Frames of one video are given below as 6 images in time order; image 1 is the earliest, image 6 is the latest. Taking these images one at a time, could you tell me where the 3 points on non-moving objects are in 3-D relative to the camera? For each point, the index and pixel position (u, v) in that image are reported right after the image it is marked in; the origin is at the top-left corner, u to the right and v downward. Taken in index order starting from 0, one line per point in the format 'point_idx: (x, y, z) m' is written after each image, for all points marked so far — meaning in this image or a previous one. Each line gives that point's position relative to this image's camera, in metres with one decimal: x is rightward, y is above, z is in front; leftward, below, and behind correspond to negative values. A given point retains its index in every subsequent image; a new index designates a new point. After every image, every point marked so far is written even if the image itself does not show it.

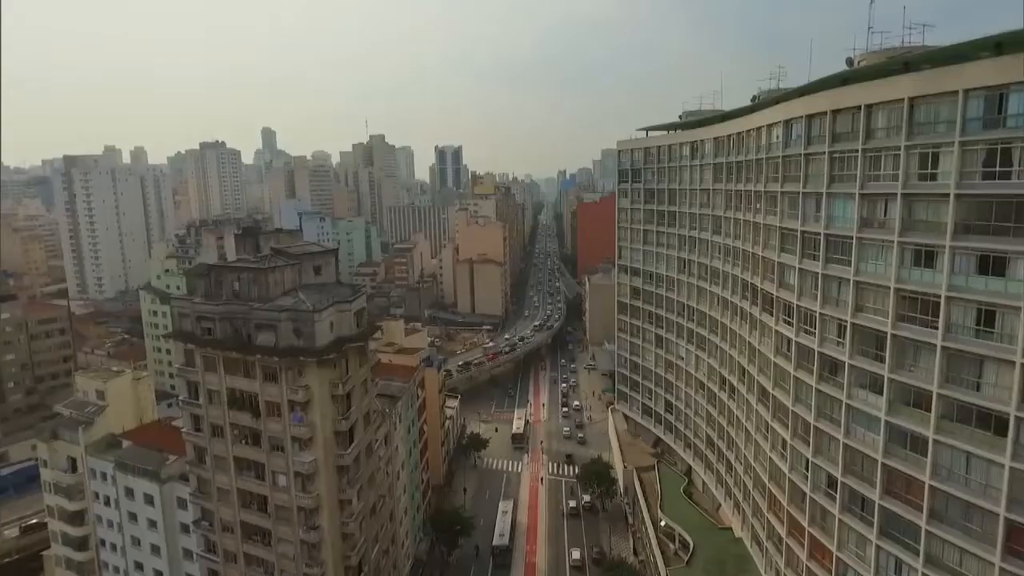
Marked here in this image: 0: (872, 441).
0: (+10.7, -4.5, +18.7) m
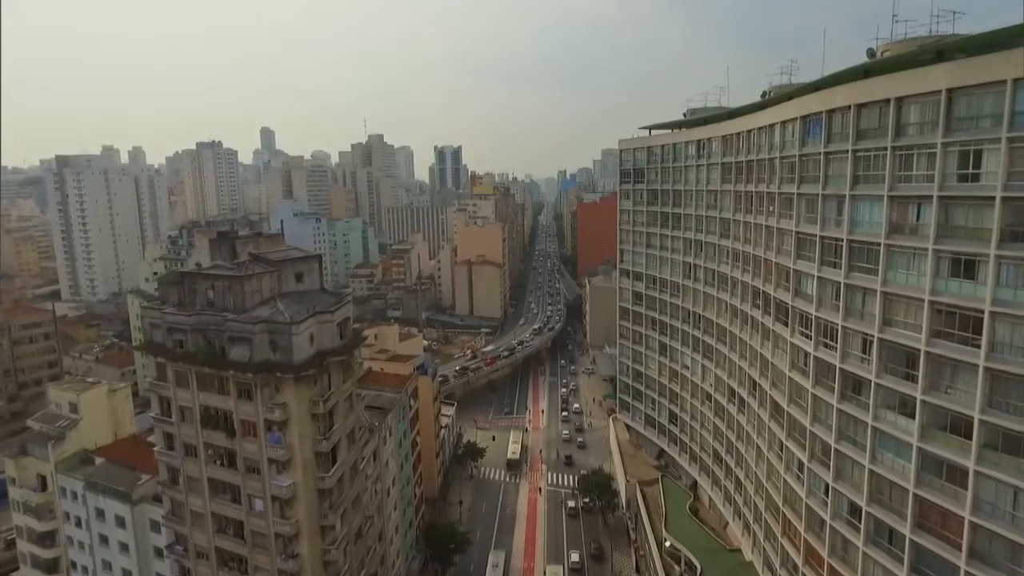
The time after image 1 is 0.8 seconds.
0: (+10.5, -4.9, +17.0) m
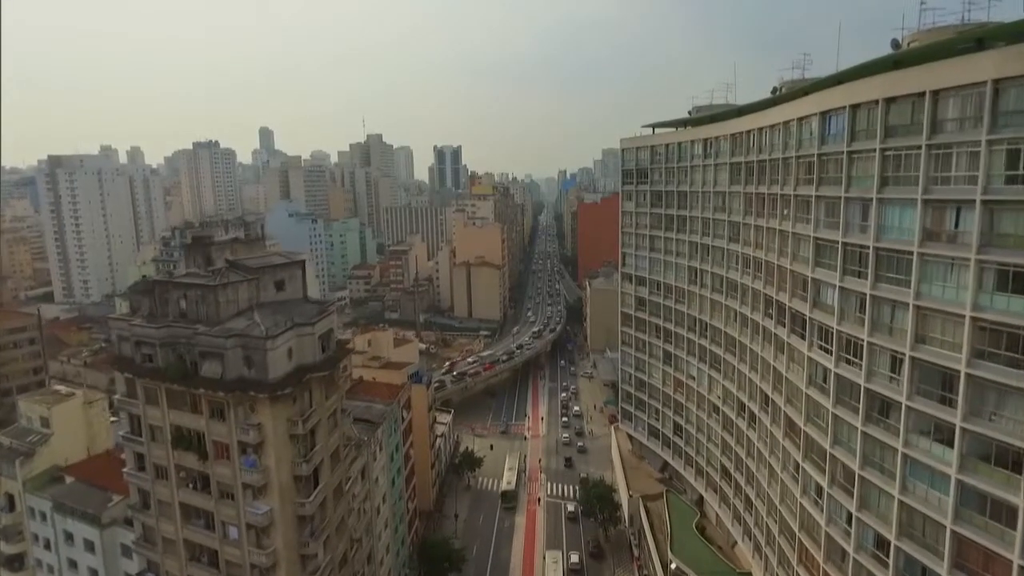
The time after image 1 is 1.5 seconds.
0: (+10.3, -5.2, +15.4) m
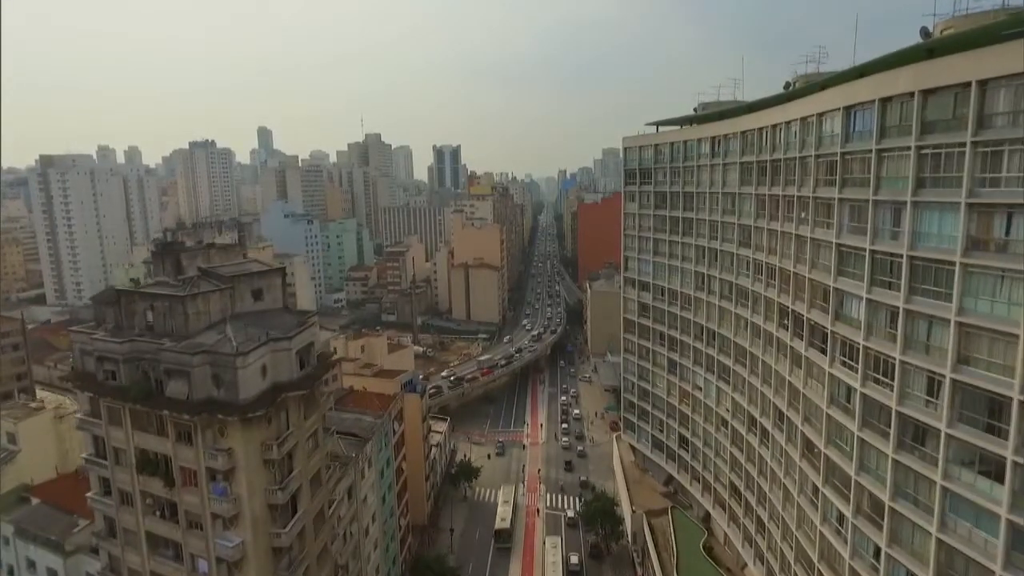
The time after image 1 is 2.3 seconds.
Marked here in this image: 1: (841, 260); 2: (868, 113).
0: (+10.2, -5.5, +13.7) m
1: (+9.5, +0.8, +18.3) m
2: (+9.5, +4.6, +16.8) m
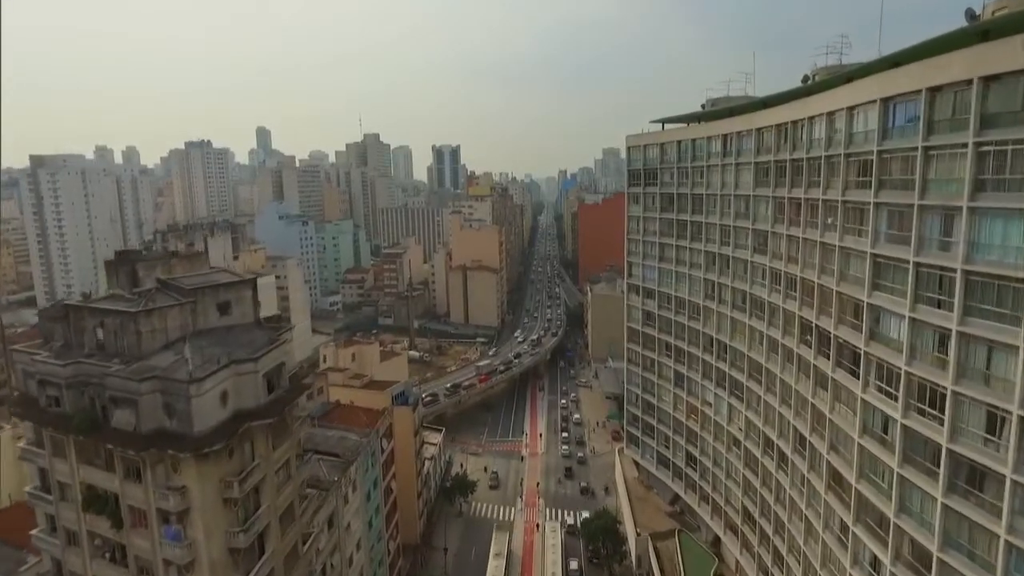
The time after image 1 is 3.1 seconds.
0: (+10.0, -5.9, +11.6) m
1: (+9.4, +0.4, +16.2) m
2: (+9.3, +4.2, +14.7) m
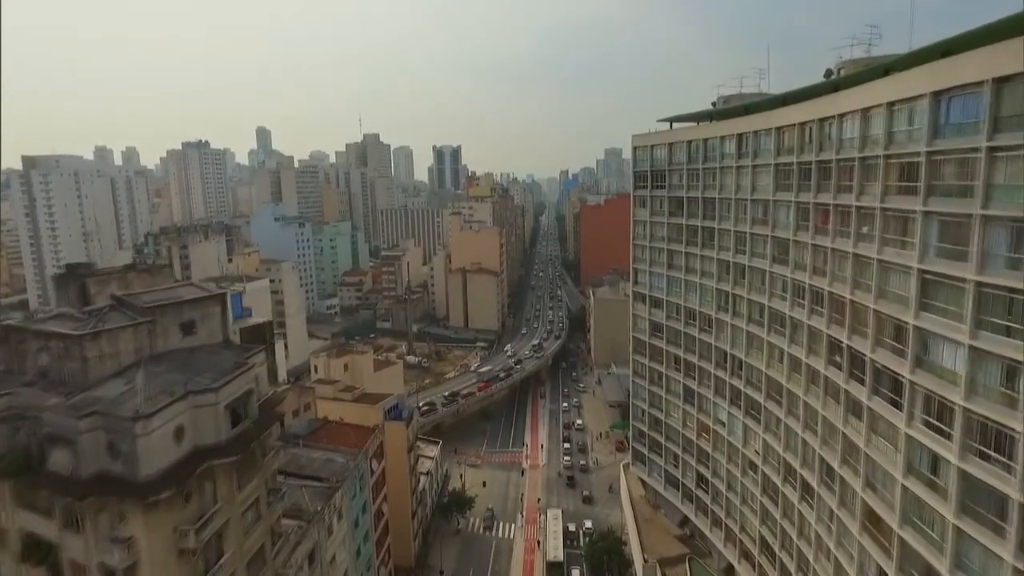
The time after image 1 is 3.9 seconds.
0: (+9.9, -6.4, +9.5) m
1: (+9.3, -0.1, +14.2) m
2: (+9.2, +3.8, +12.6) m
